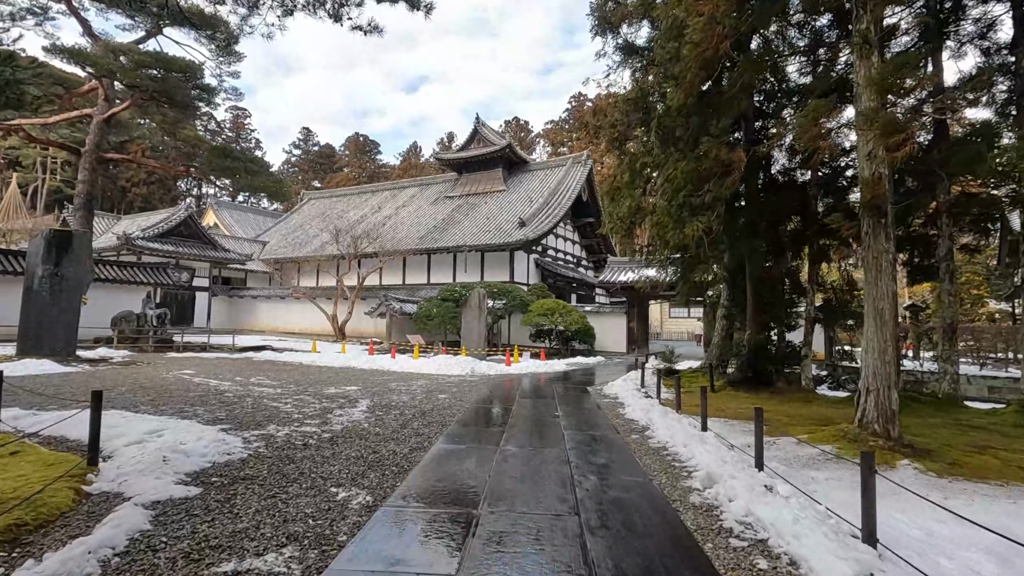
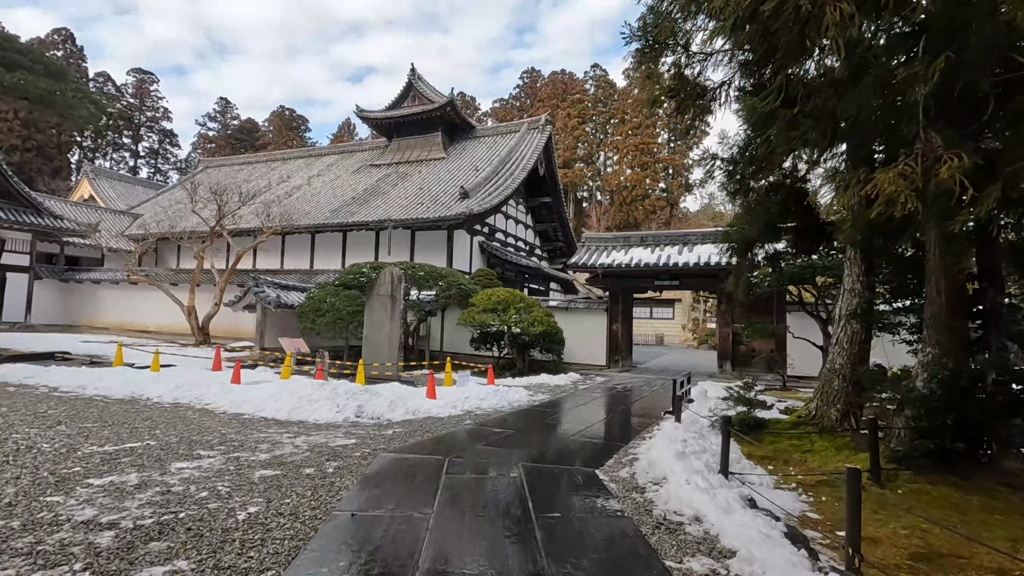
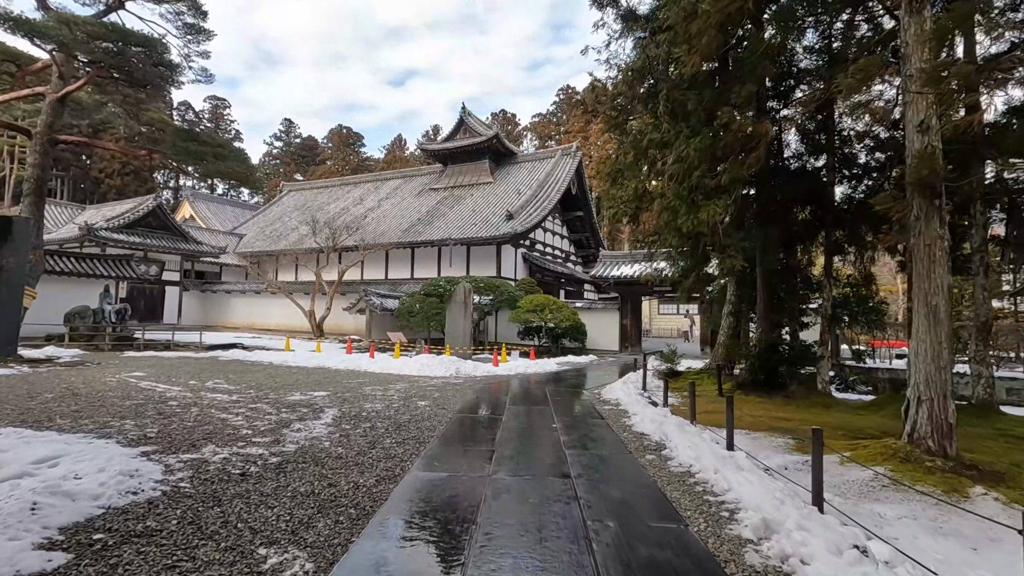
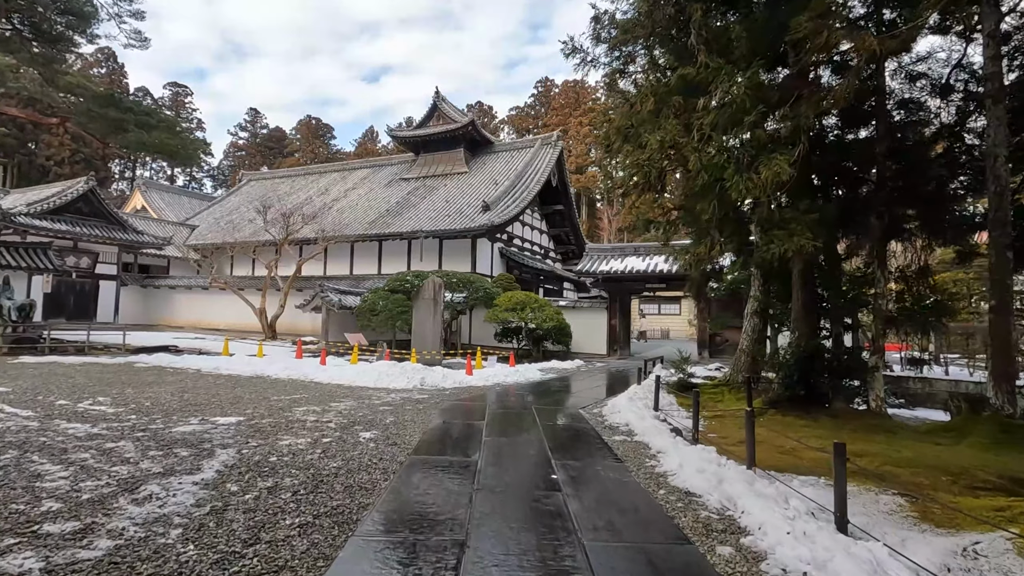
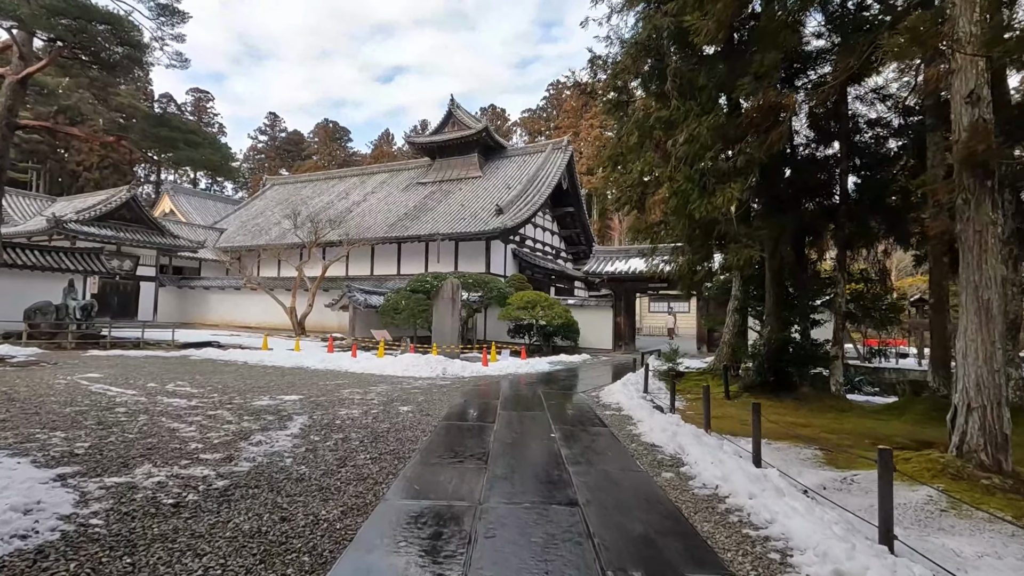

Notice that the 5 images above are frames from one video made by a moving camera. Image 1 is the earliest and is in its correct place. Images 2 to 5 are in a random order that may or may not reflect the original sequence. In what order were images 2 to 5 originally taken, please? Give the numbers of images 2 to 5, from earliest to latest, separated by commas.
3, 5, 4, 2
